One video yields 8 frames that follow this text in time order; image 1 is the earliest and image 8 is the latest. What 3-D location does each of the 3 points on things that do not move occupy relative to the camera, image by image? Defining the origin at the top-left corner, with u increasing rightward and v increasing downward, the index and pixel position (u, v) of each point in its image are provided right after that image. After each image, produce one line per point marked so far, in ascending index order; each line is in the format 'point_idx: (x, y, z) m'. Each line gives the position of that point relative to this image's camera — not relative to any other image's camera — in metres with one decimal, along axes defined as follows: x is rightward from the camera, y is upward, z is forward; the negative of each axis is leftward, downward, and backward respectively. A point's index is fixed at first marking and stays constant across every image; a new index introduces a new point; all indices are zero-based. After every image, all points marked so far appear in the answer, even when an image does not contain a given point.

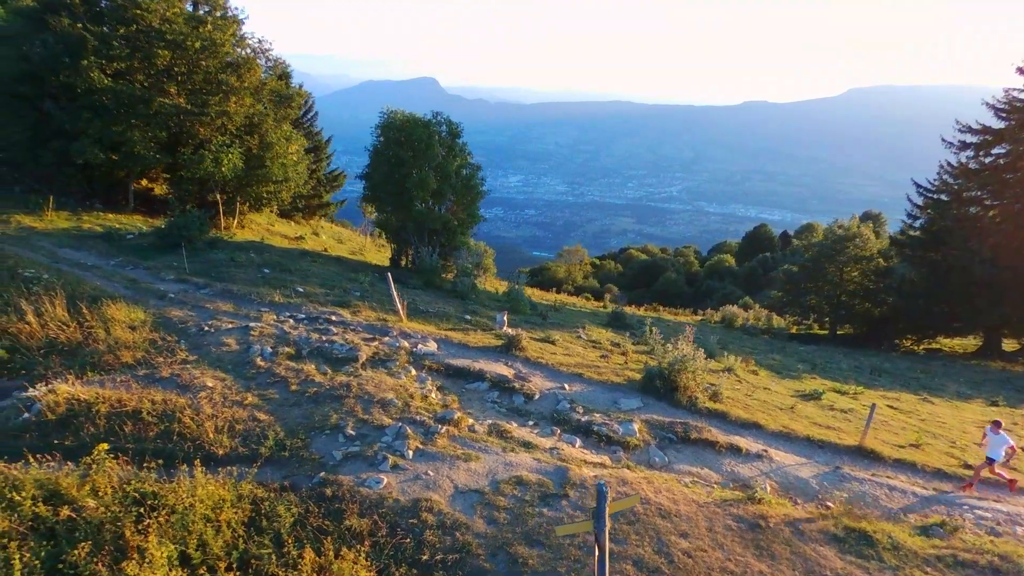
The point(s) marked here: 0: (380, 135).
0: (-3.0, +3.7, +18.0) m
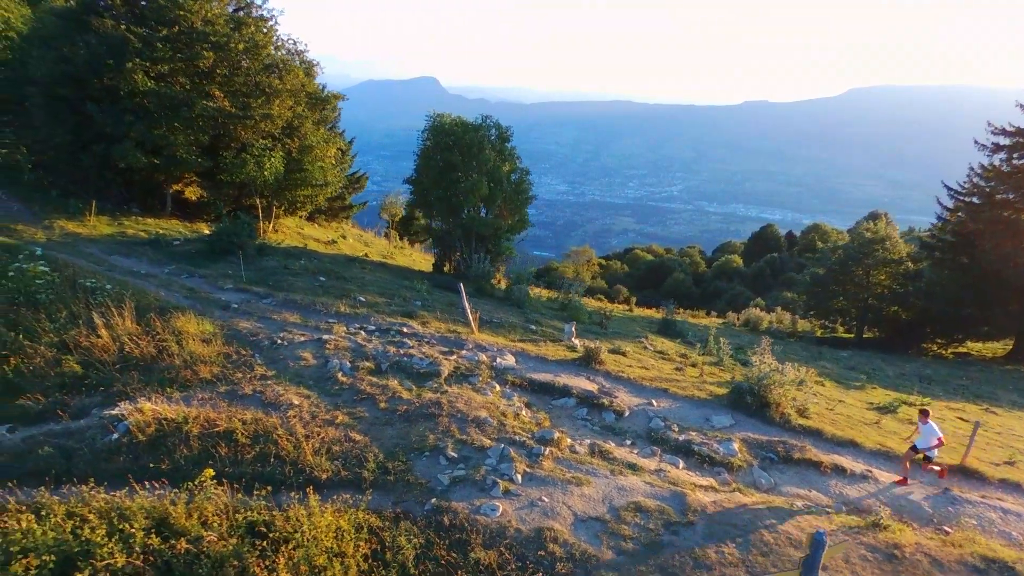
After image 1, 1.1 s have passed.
0: (-1.8, +3.5, +17.7) m
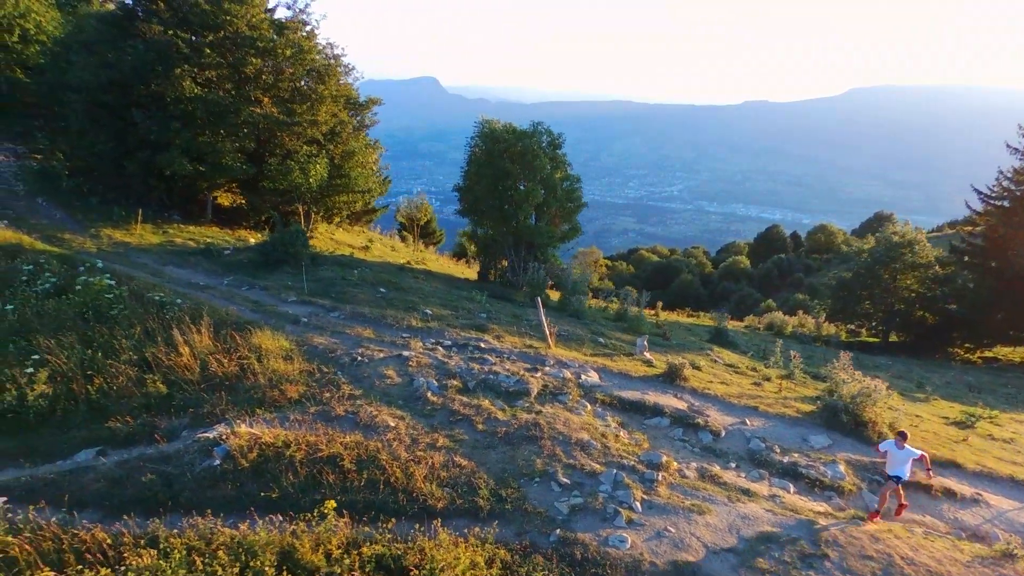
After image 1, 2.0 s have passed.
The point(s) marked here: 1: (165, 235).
0: (-0.6, +3.3, +17.4) m
1: (-7.9, +1.2, +17.2) m
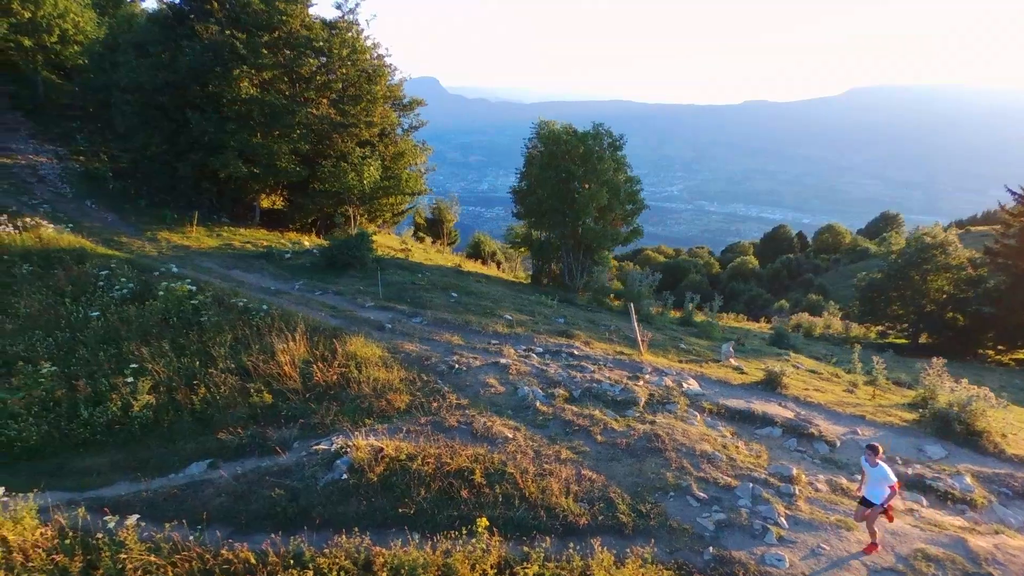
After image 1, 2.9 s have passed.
0: (+0.7, +3.2, +17.2) m
1: (-6.5, +1.1, +17.0) m
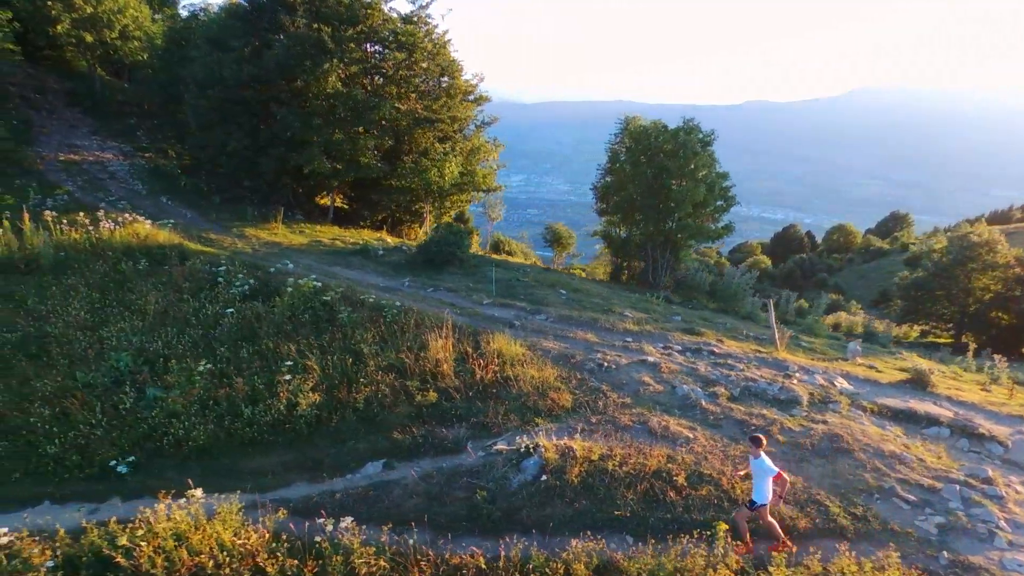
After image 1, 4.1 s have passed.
0: (+2.7, +3.2, +16.9) m
1: (-4.6, +1.2, +16.7) m
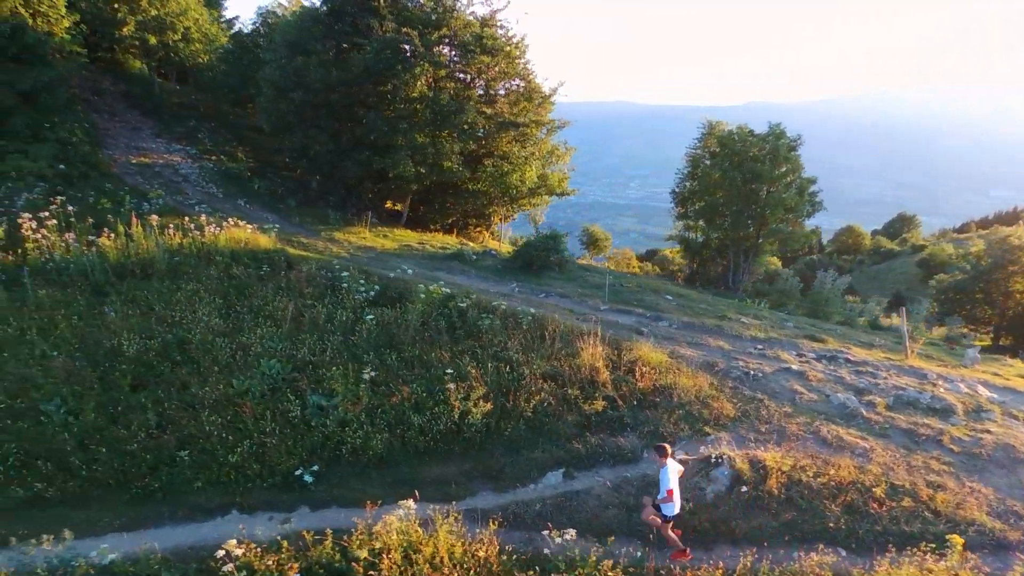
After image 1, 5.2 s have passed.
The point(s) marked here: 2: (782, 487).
0: (+4.6, +3.1, +16.9) m
1: (-2.6, +1.1, +16.7) m
2: (+2.6, -1.9, +7.3) m
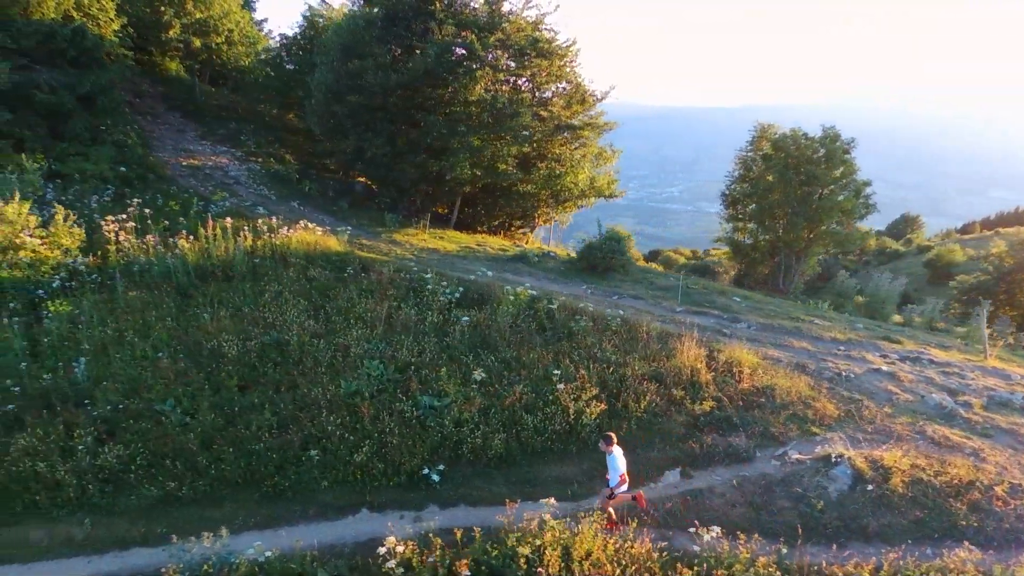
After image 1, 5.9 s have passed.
0: (+5.9, +3.1, +17.1) m
1: (-1.4, +1.1, +16.9) m
2: (+3.9, -2.0, +7.5) m
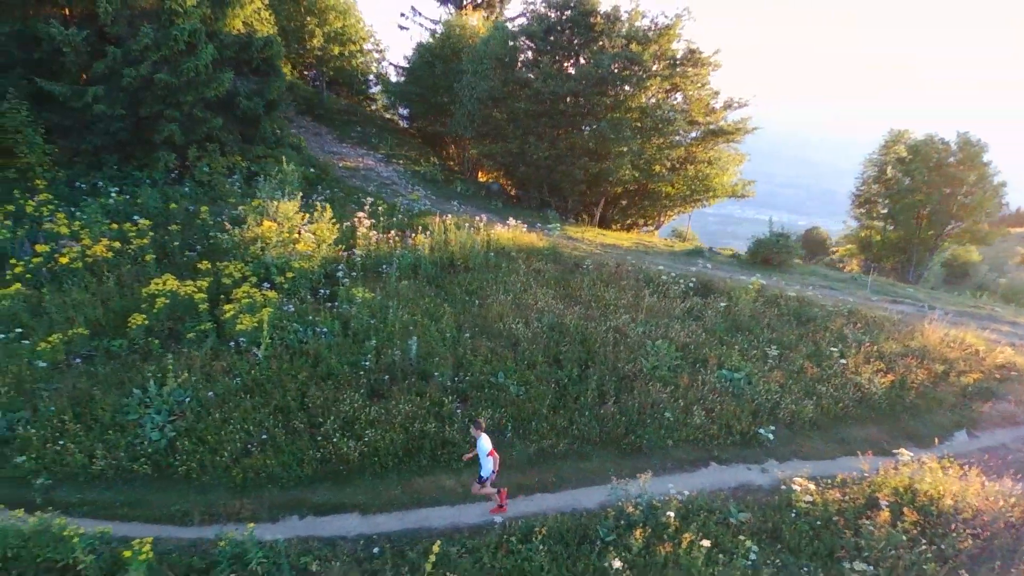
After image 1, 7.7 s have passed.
0: (+9.8, +3.3, +18.5) m
1: (+2.6, +1.2, +18.3) m
2: (+7.9, -1.8, +8.9) m
